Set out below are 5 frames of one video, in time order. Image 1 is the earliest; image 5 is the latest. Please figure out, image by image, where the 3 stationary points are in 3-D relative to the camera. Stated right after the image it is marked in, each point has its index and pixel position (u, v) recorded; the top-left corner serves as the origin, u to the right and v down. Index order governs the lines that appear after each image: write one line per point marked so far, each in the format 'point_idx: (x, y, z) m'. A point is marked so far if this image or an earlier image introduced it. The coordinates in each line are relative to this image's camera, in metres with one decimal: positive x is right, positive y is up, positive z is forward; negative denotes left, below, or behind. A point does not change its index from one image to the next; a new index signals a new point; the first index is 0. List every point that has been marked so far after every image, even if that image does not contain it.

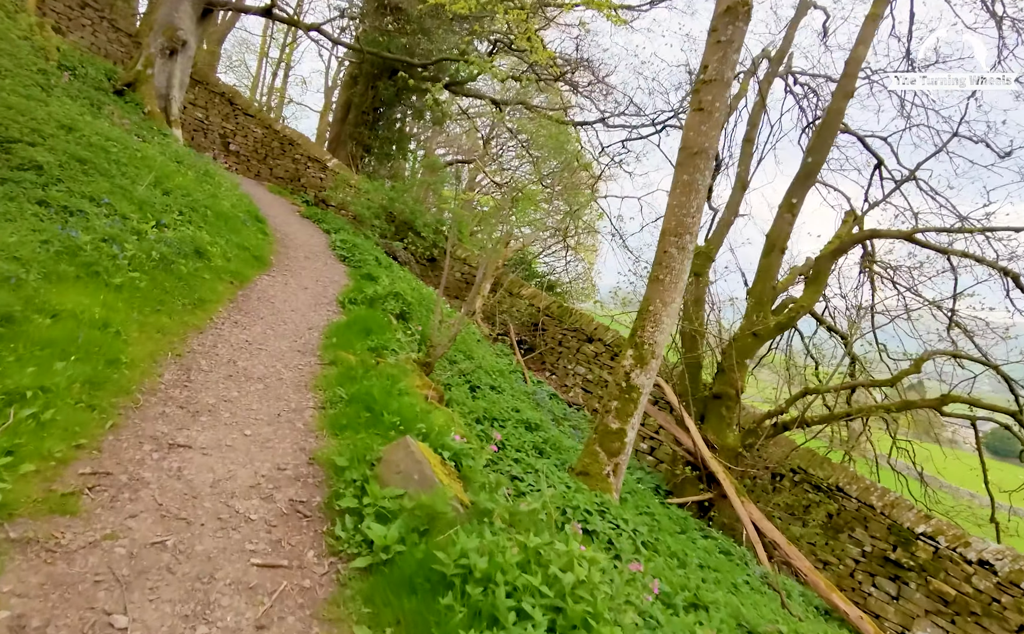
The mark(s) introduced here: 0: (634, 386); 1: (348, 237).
0: (+1.0, -0.6, +5.4) m
1: (-2.9, +1.4, +11.3) m
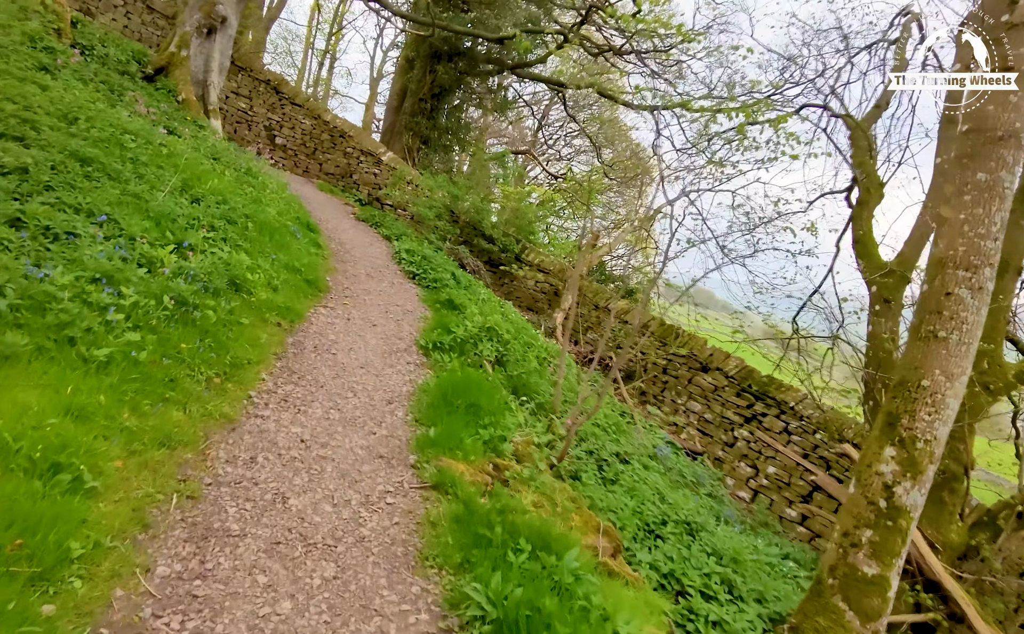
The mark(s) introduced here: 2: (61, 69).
0: (+2.1, -1.0, +3.4) m
1: (-1.5, +1.1, +9.5) m
2: (-4.7, +2.6, +6.6) m
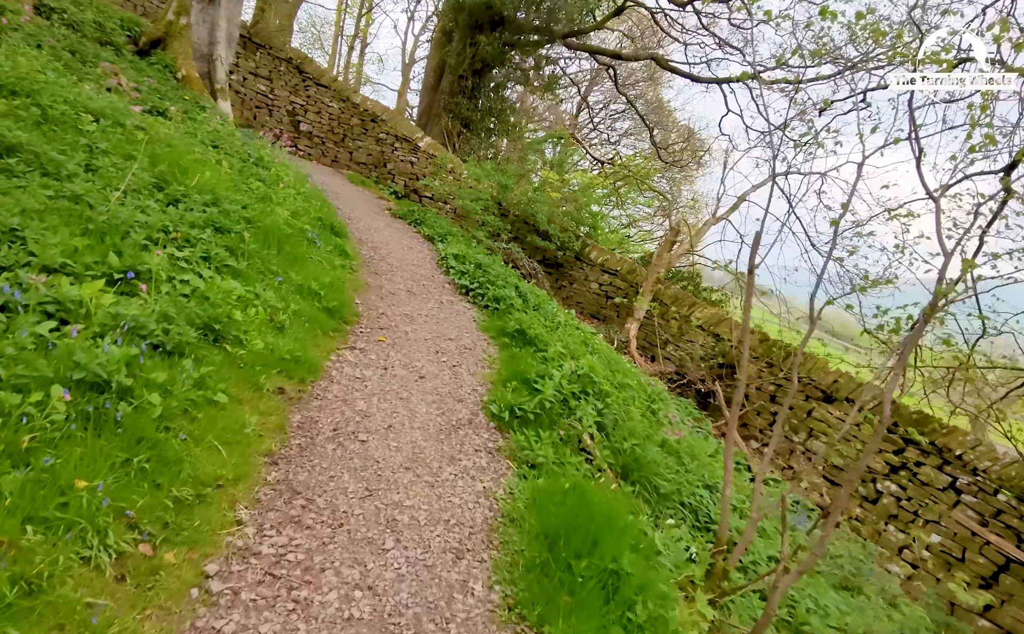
0: (+2.6, -1.3, +1.6) m
1: (-0.7, +0.9, +7.8) m
2: (-4.0, +2.3, +5.1) m
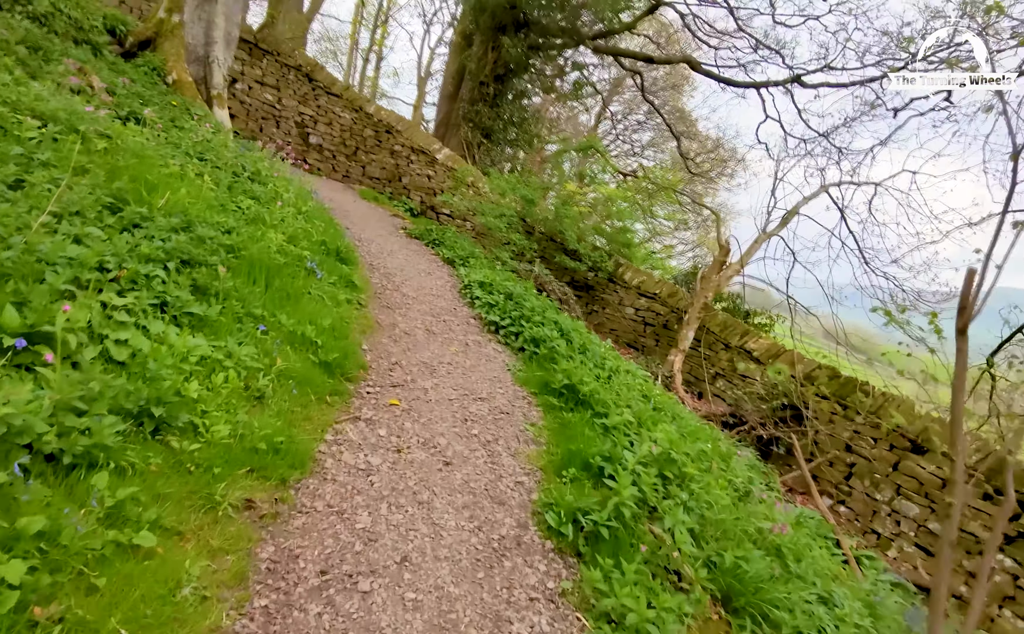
0: (+2.8, -1.6, +0.6) m
1: (-0.3, +0.5, +6.9) m
2: (-3.7, +2.0, +4.2) m
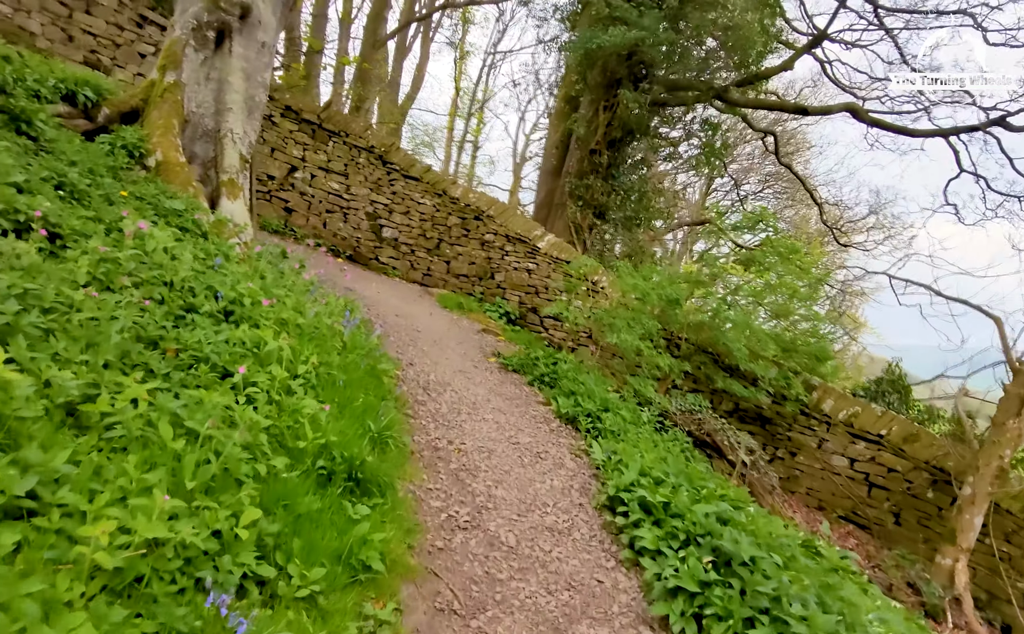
0: (+2.9, -2.0, -3.0) m
1: (+0.7, -0.8, +4.0) m
2: (-3.1, +0.9, +2.1) m
